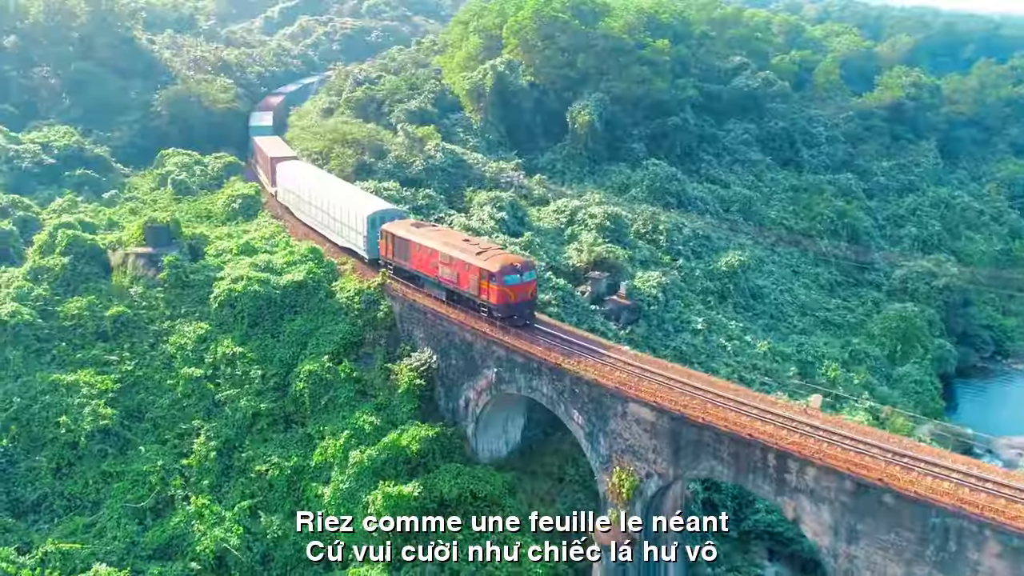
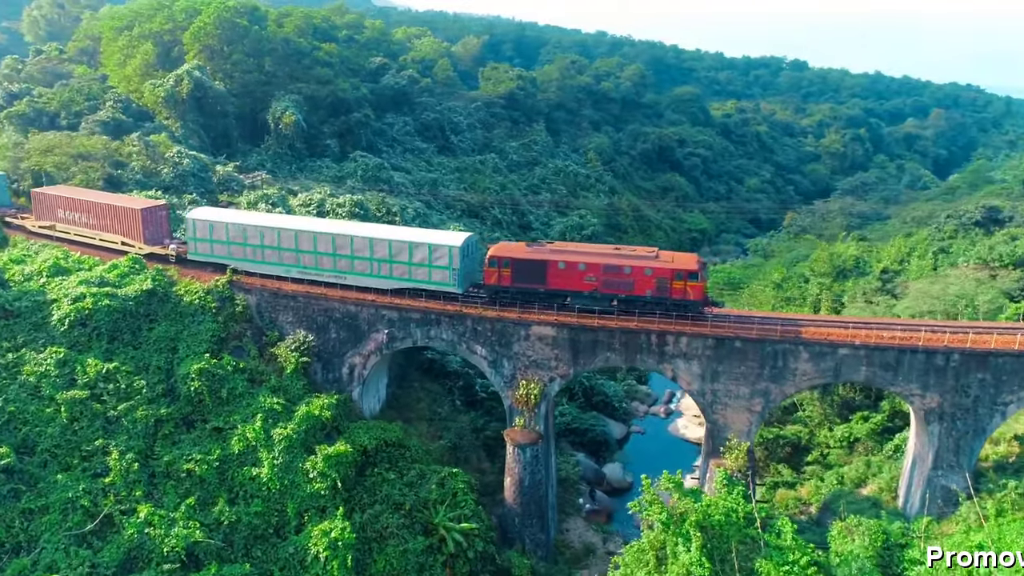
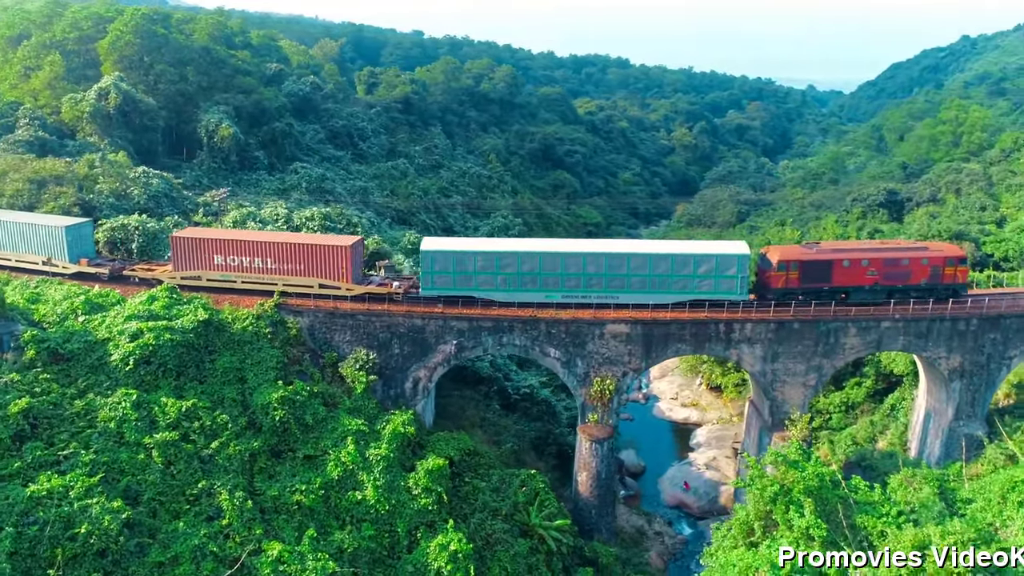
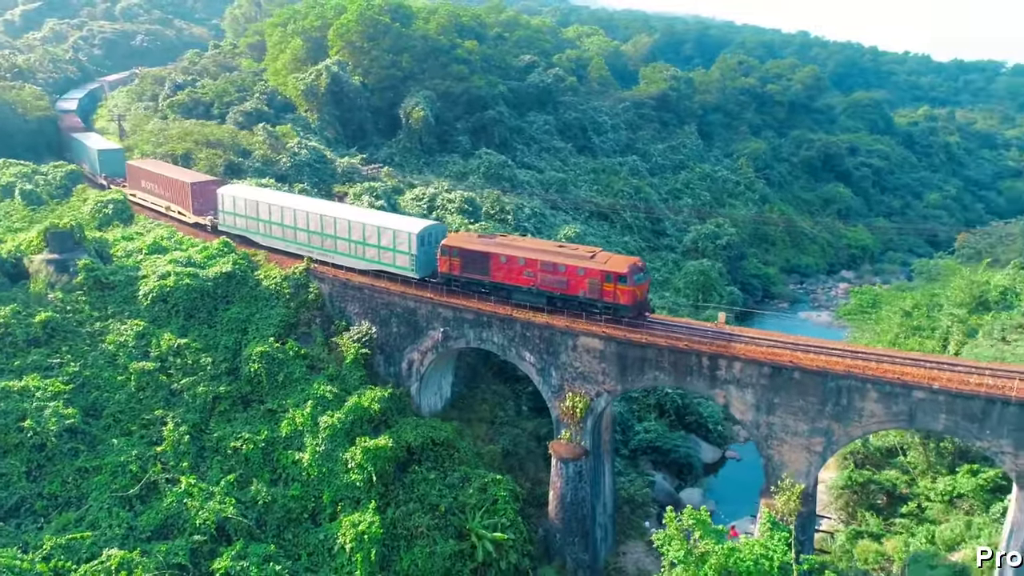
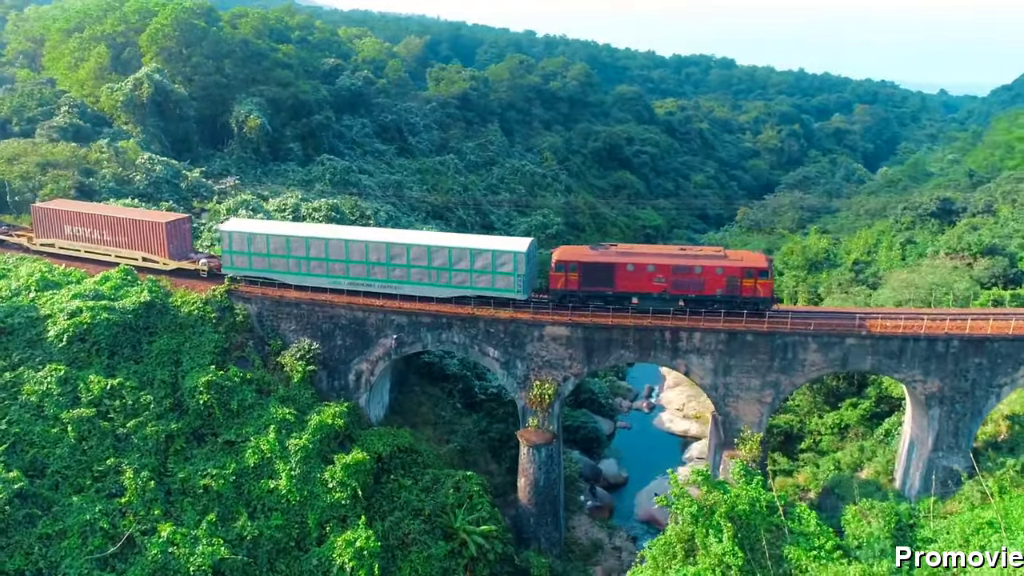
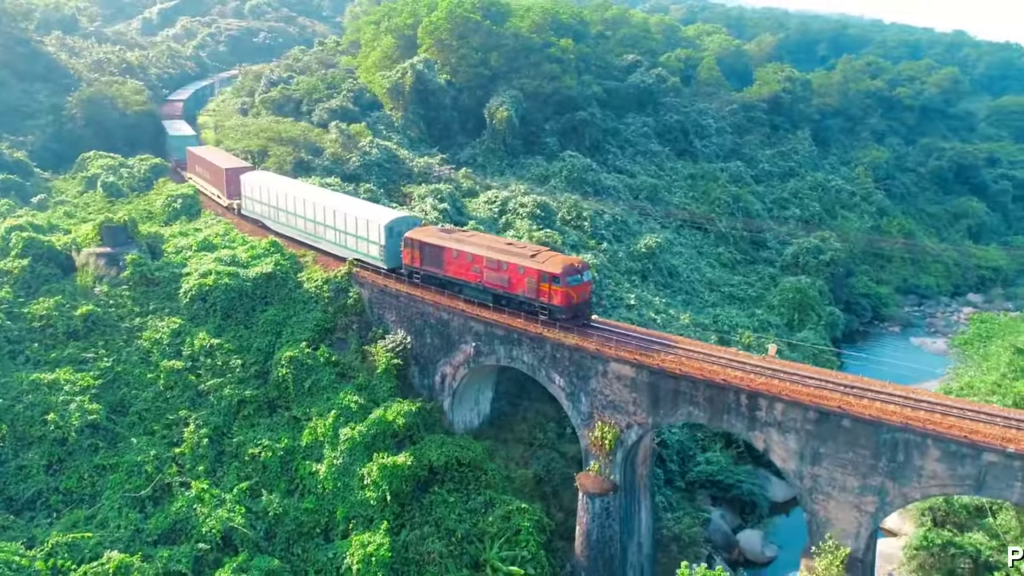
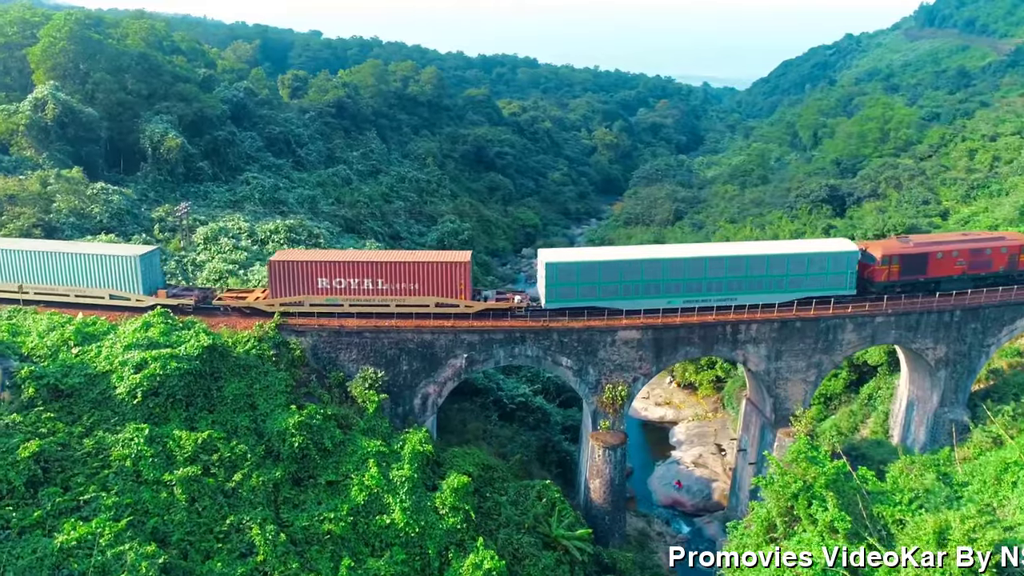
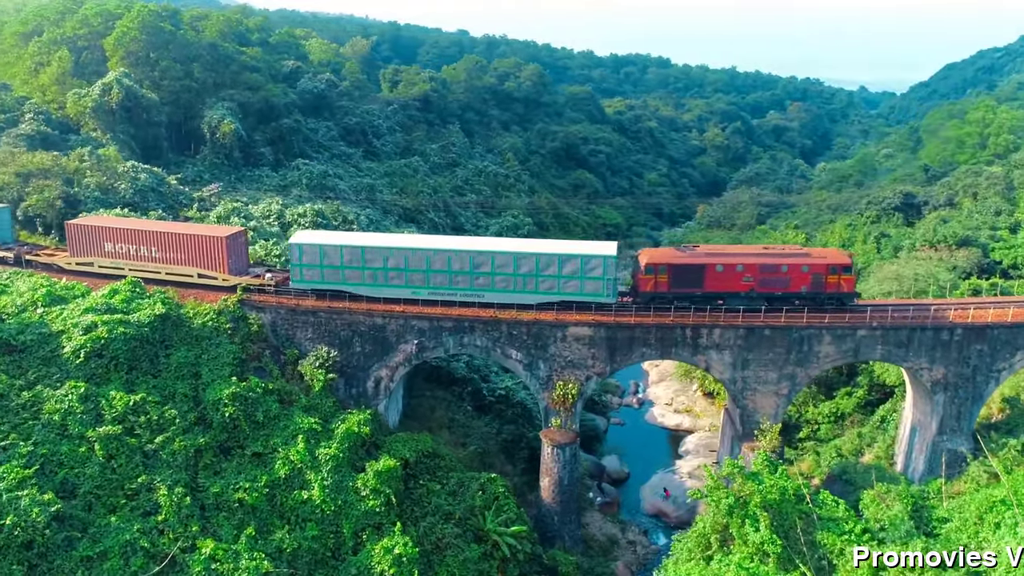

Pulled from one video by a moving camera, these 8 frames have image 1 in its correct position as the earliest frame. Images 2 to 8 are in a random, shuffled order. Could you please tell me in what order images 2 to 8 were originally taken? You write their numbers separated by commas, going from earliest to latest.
6, 4, 2, 5, 8, 3, 7
